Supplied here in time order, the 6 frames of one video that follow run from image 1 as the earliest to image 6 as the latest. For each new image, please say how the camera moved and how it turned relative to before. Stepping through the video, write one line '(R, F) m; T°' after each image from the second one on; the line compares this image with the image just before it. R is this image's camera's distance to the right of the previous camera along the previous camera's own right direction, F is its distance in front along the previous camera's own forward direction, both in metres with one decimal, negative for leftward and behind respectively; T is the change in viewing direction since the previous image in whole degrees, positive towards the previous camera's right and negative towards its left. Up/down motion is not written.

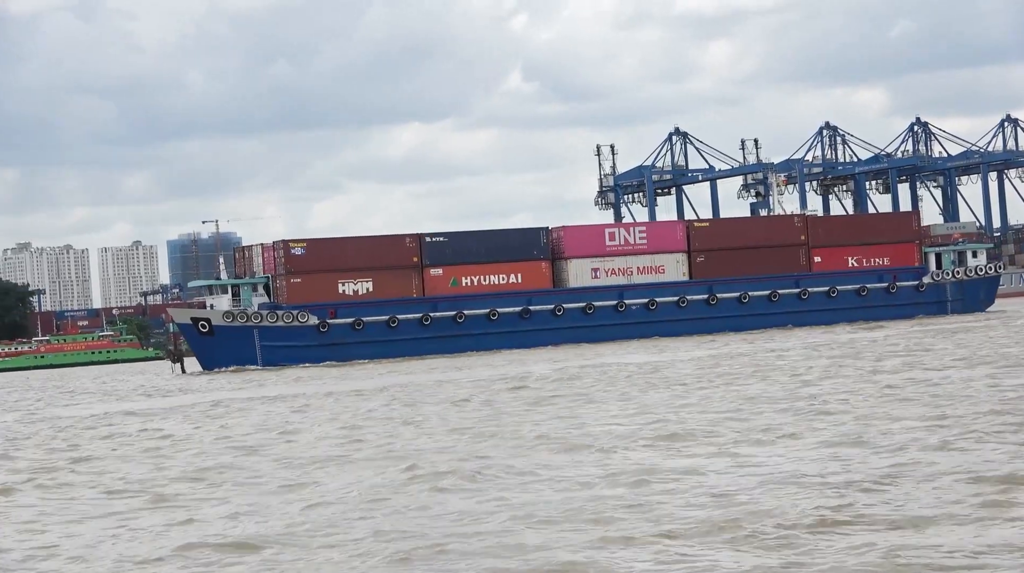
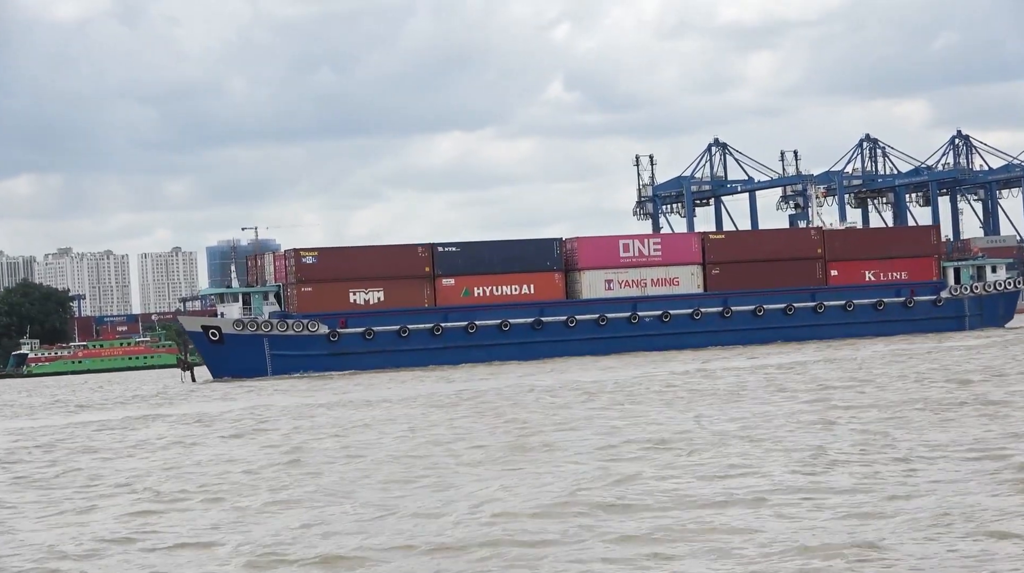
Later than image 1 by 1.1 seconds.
(+0.5, +0.2) m; -1°
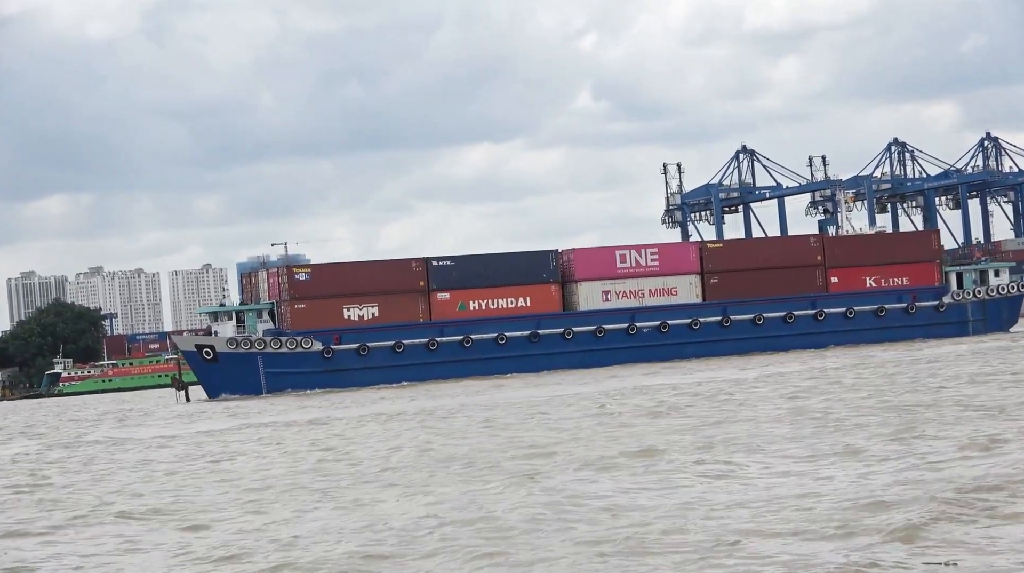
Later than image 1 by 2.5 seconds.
(+0.6, +0.2) m; -1°
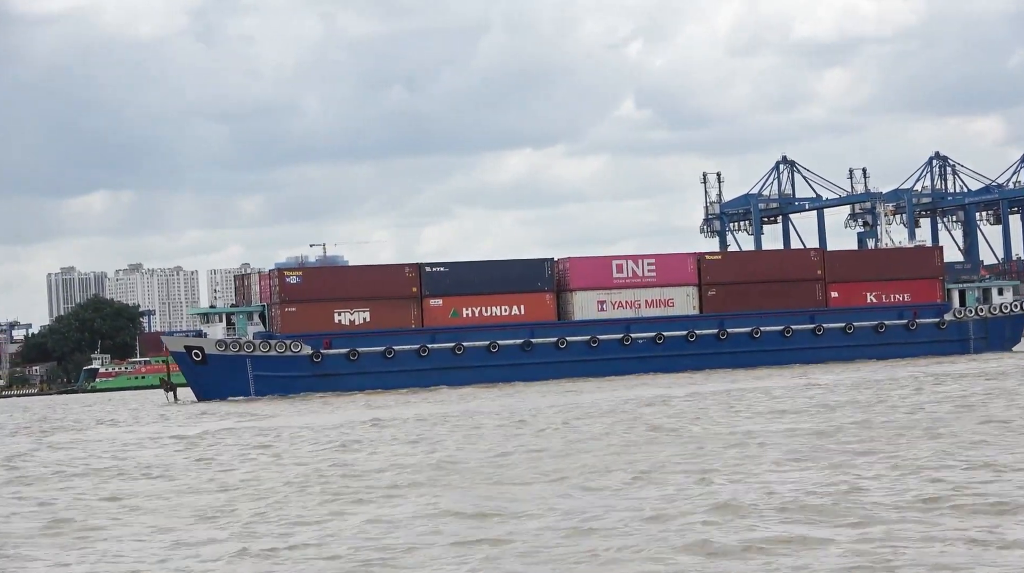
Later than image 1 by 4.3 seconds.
(+0.8, +0.3) m; -1°
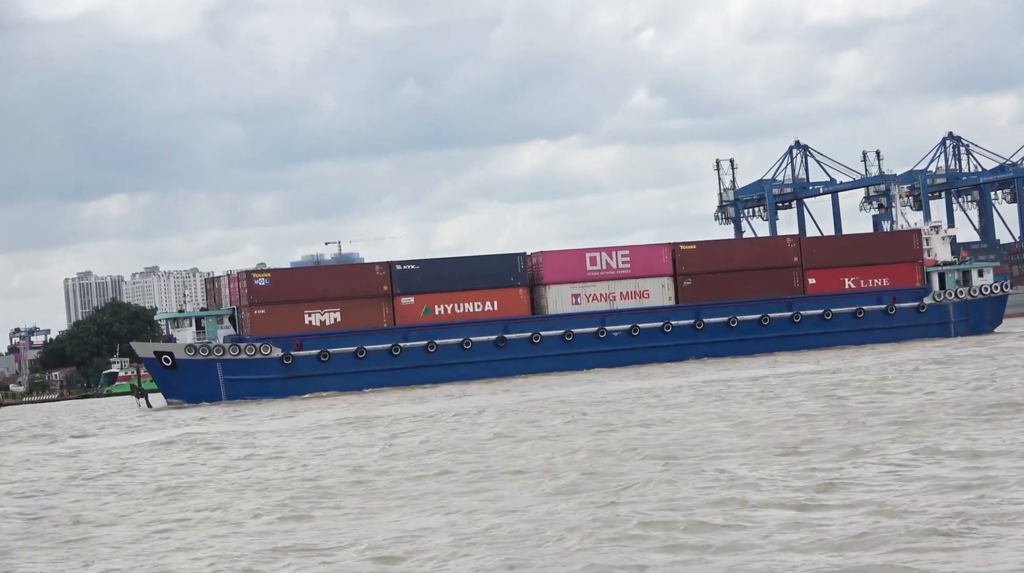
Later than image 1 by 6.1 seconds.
(+0.8, +0.3) m; -1°
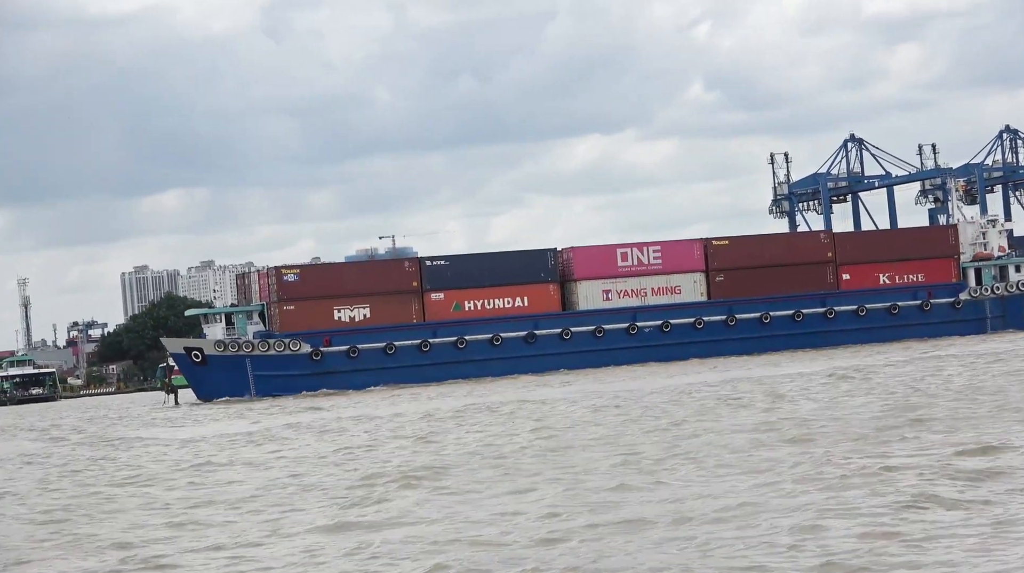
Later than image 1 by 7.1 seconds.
(+0.4, +0.1) m; -2°
